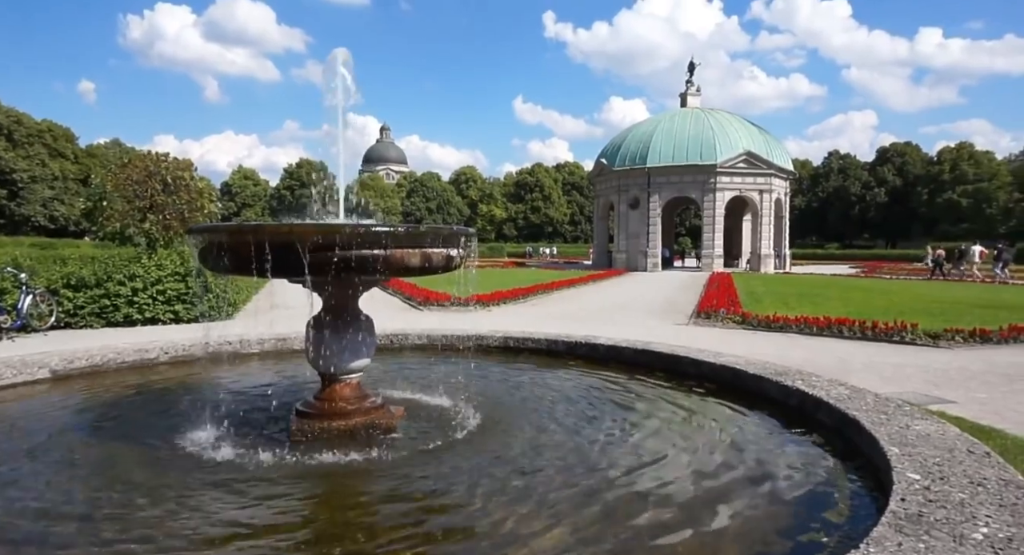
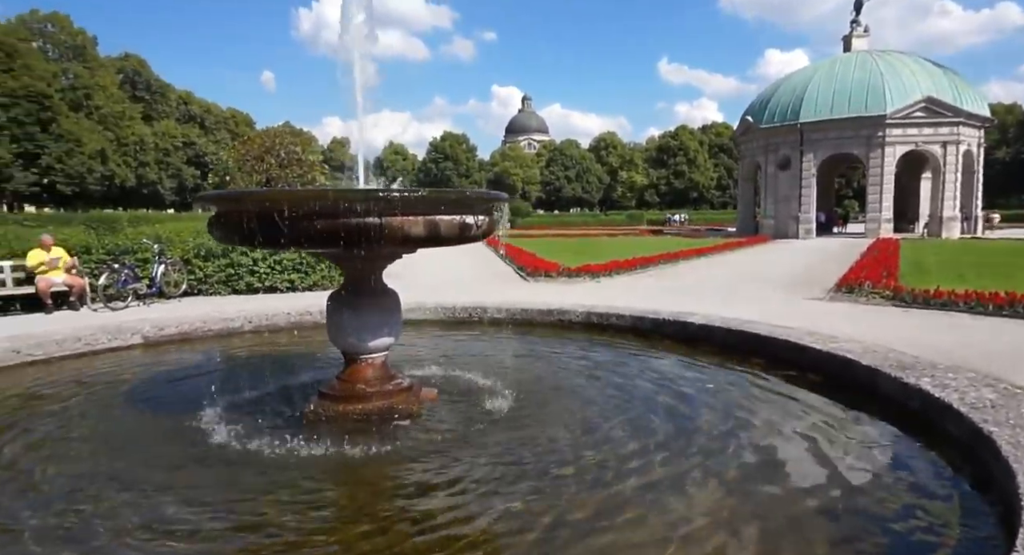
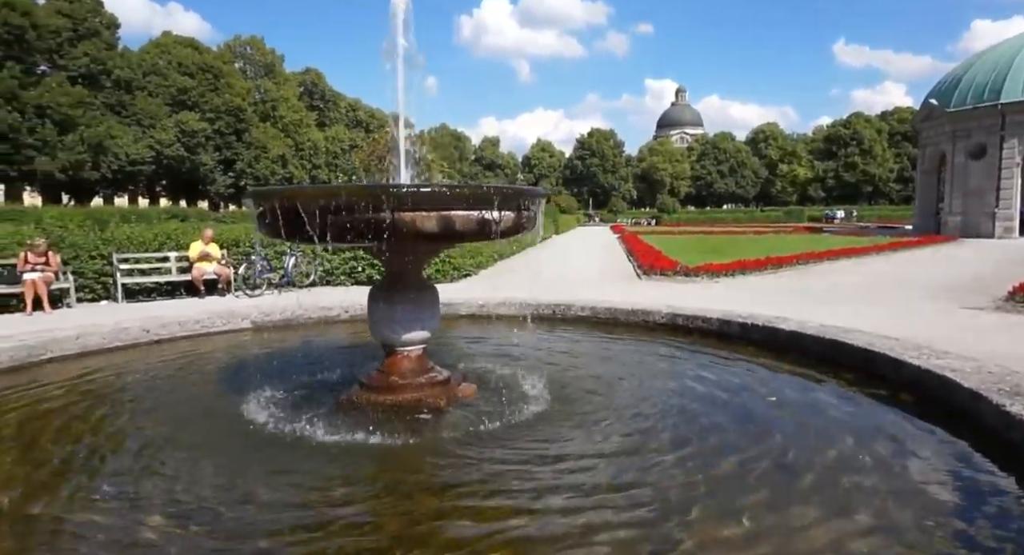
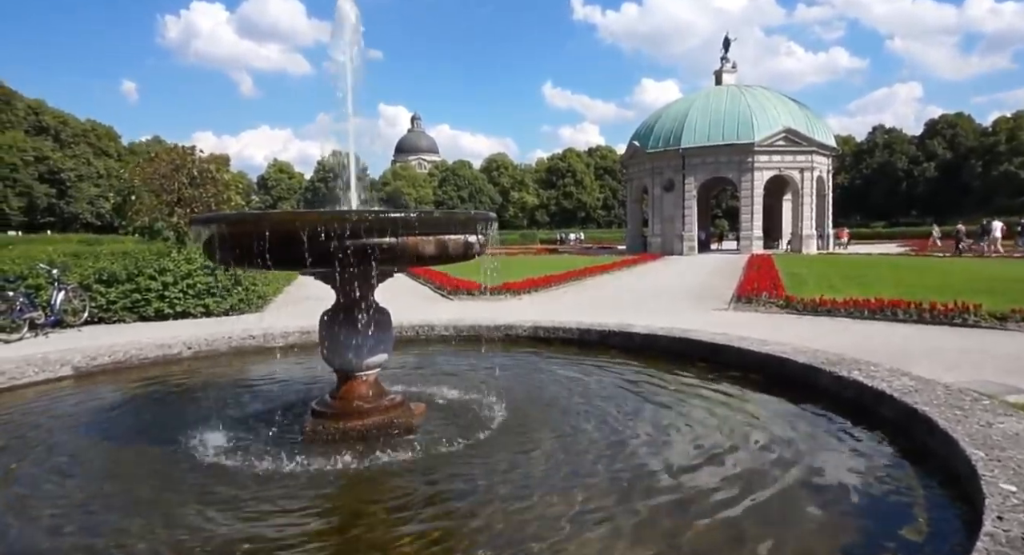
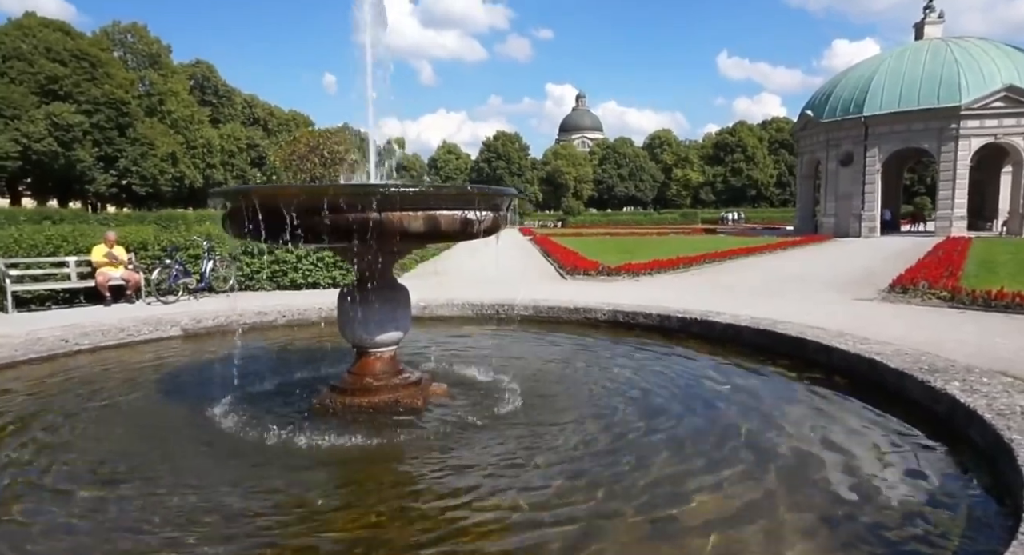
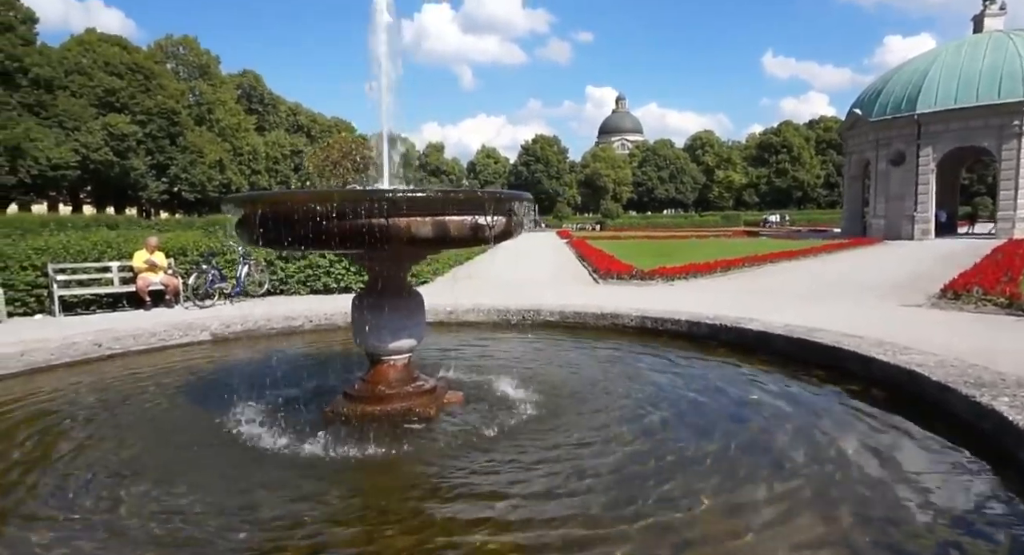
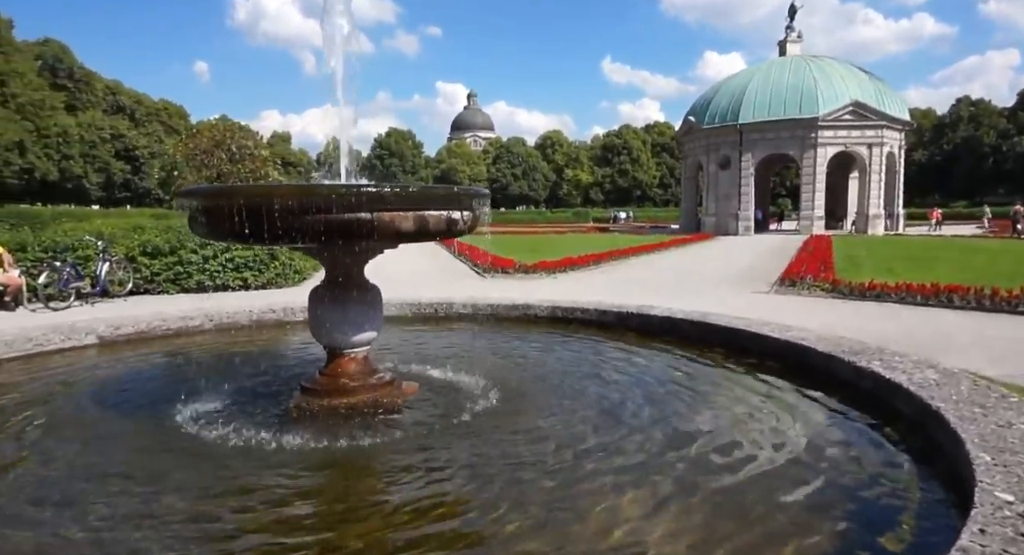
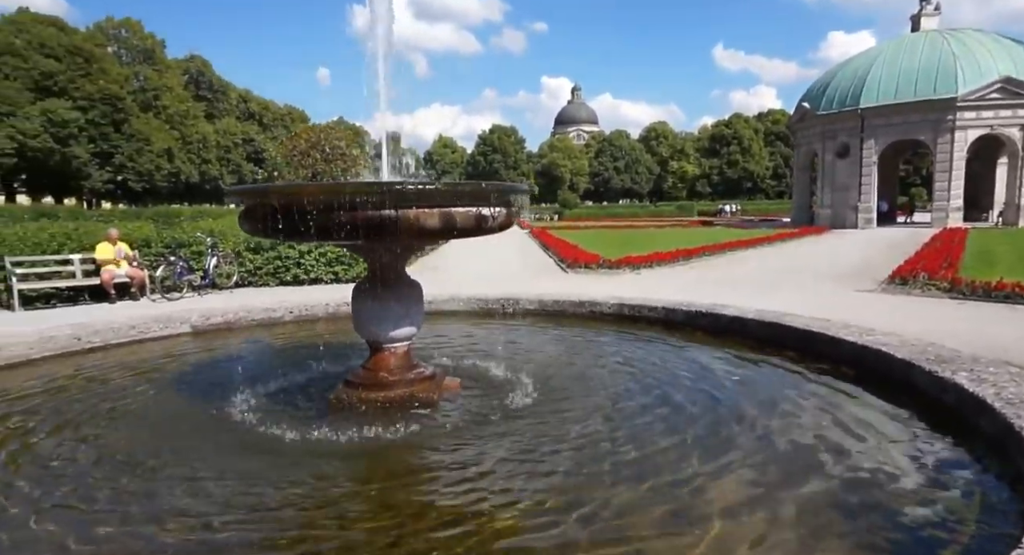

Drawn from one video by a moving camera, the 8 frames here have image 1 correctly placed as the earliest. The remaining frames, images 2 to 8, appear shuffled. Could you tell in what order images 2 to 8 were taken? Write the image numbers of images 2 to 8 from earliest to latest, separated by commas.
4, 7, 2, 8, 5, 6, 3
